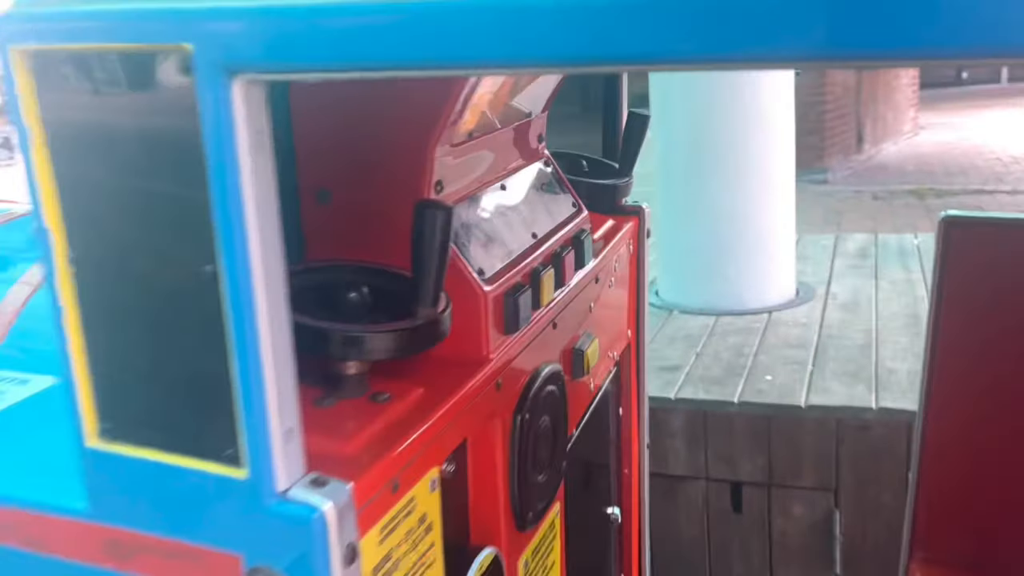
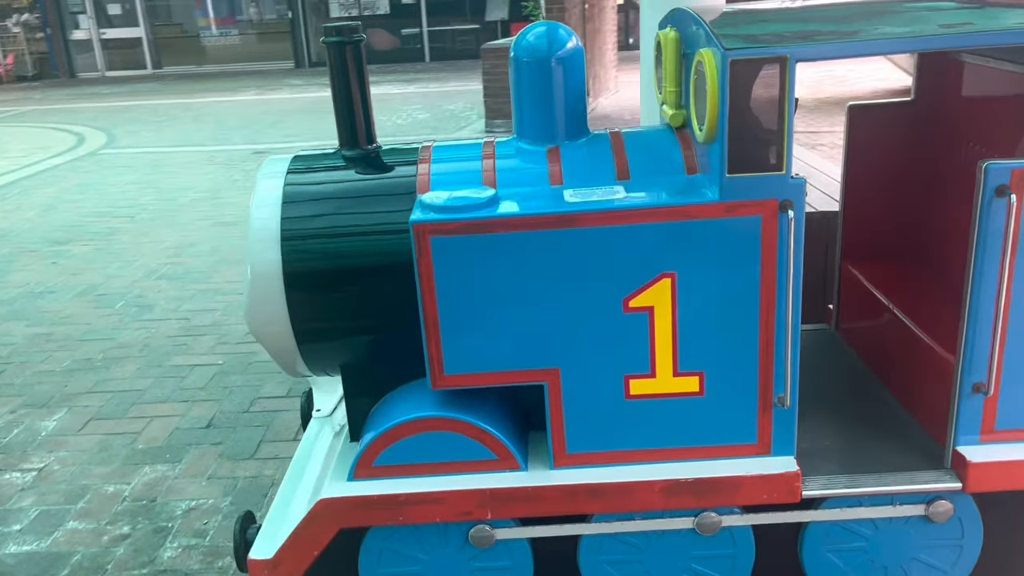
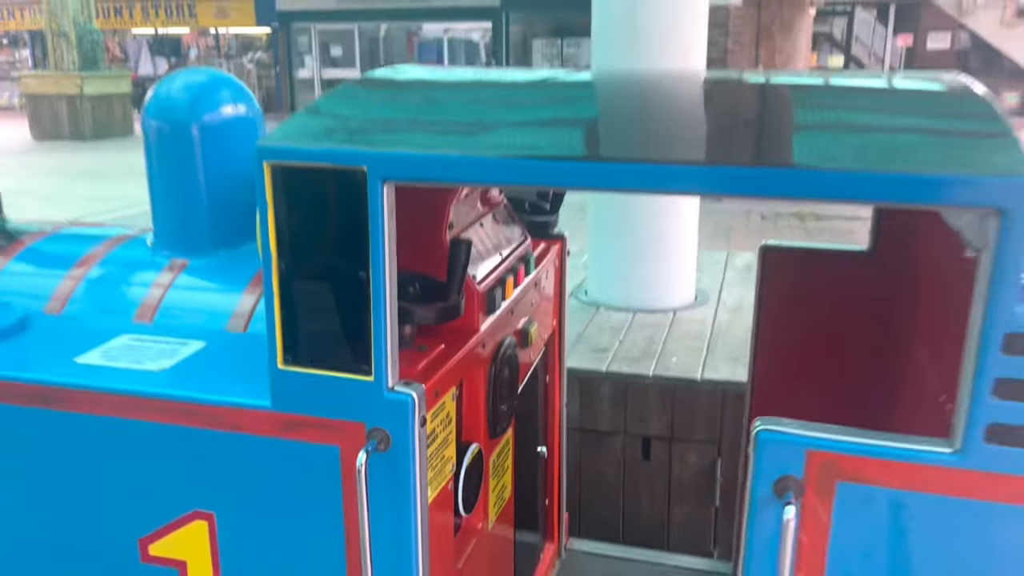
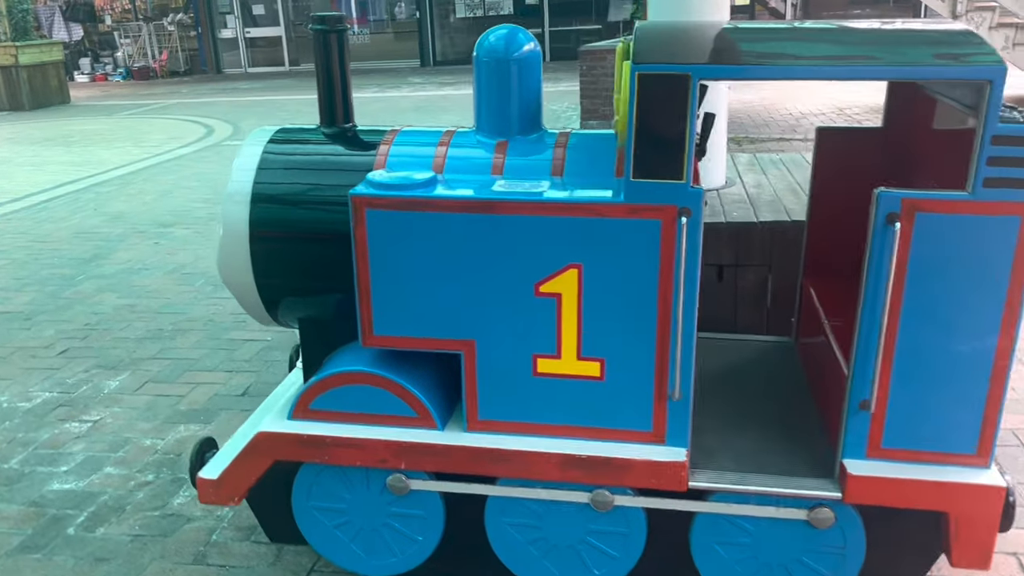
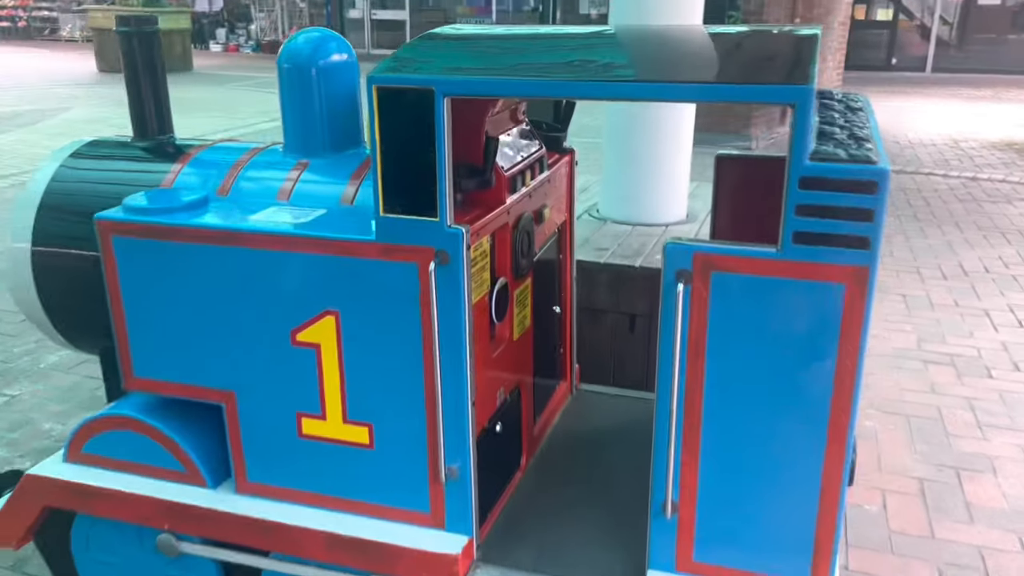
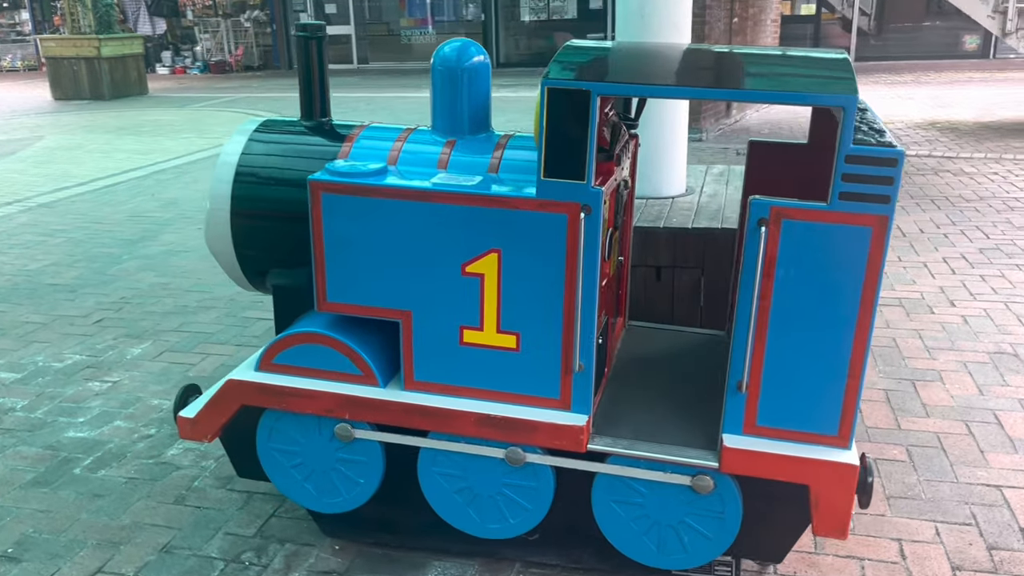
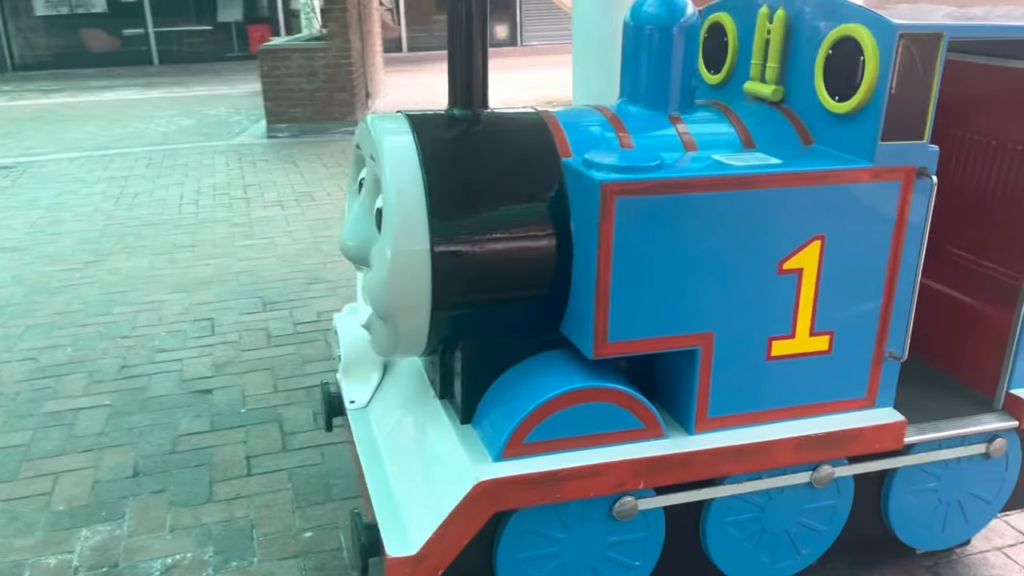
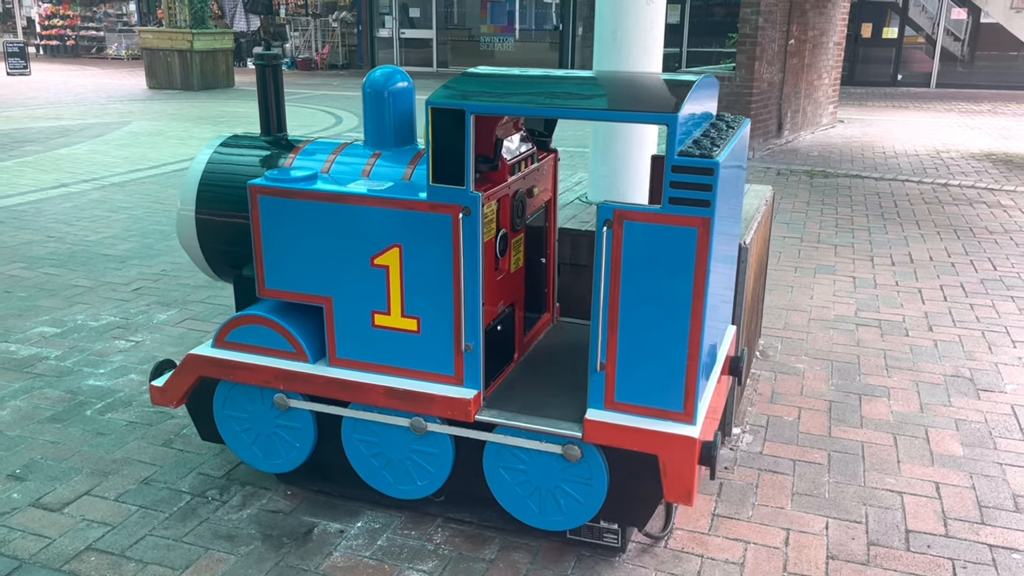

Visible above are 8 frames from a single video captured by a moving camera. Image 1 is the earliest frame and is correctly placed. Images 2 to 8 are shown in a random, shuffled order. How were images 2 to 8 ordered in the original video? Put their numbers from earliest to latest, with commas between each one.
3, 5, 8, 6, 4, 2, 7
